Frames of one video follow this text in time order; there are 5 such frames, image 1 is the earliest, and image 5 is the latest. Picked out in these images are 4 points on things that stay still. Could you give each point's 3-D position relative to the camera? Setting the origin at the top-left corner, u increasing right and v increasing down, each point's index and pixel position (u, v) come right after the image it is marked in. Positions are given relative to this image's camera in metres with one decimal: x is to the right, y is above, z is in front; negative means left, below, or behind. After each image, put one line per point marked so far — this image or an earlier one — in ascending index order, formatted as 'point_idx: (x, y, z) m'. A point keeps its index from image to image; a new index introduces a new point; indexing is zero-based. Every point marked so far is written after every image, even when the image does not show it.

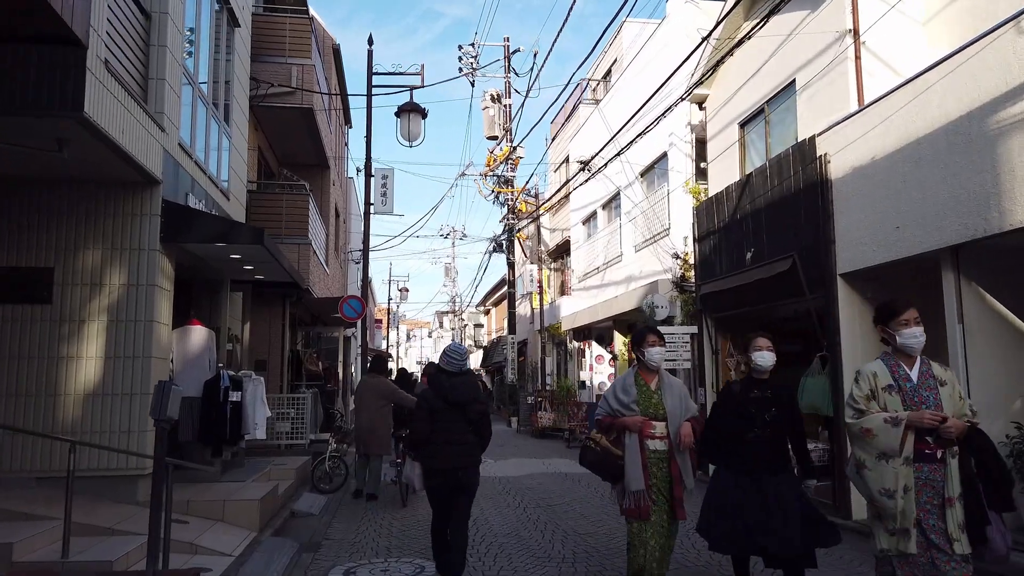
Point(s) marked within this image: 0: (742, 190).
0: (+3.4, +1.5, +11.0) m
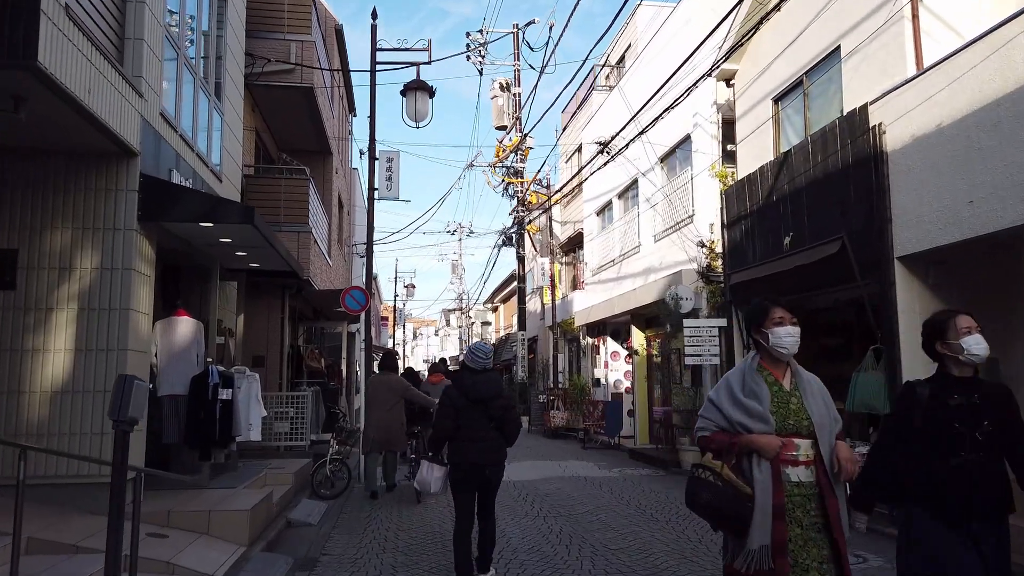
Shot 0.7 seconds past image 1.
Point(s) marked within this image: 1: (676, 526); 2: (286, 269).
0: (+3.6, +1.6, +10.1) m
1: (+1.8, -2.6, +8.0) m
2: (-3.3, +0.3, +11.0) m
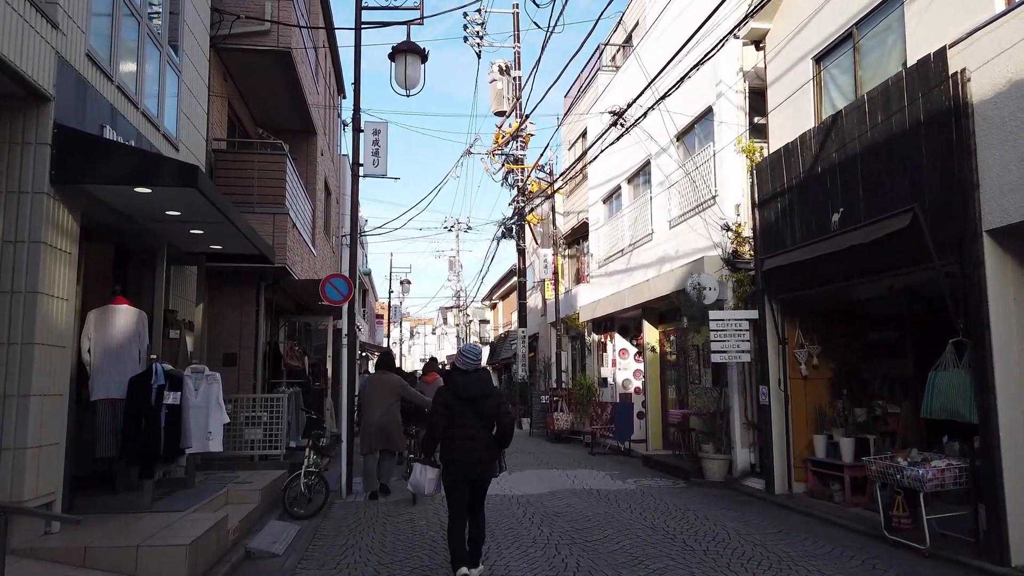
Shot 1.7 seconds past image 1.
0: (+3.7, +1.8, +8.7) m
1: (+1.8, -2.4, +6.6) m
2: (-3.3, +0.5, +9.6) m
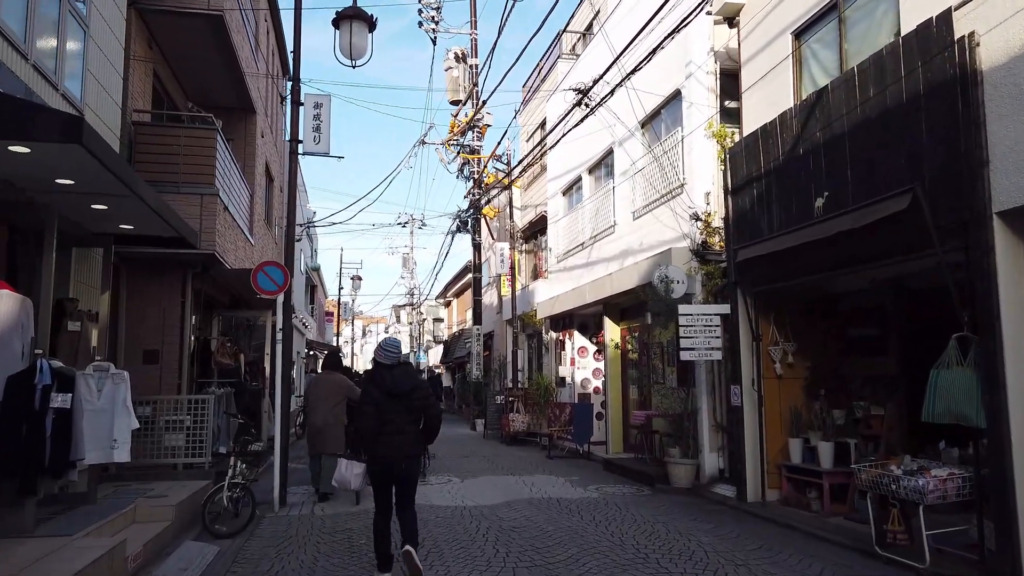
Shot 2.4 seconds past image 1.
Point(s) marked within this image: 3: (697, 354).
0: (+3.2, +1.9, +8.0) m
1: (+1.4, -2.3, +5.8) m
2: (-3.8, +0.6, +8.5) m
3: (+2.4, -0.9, +9.7) m
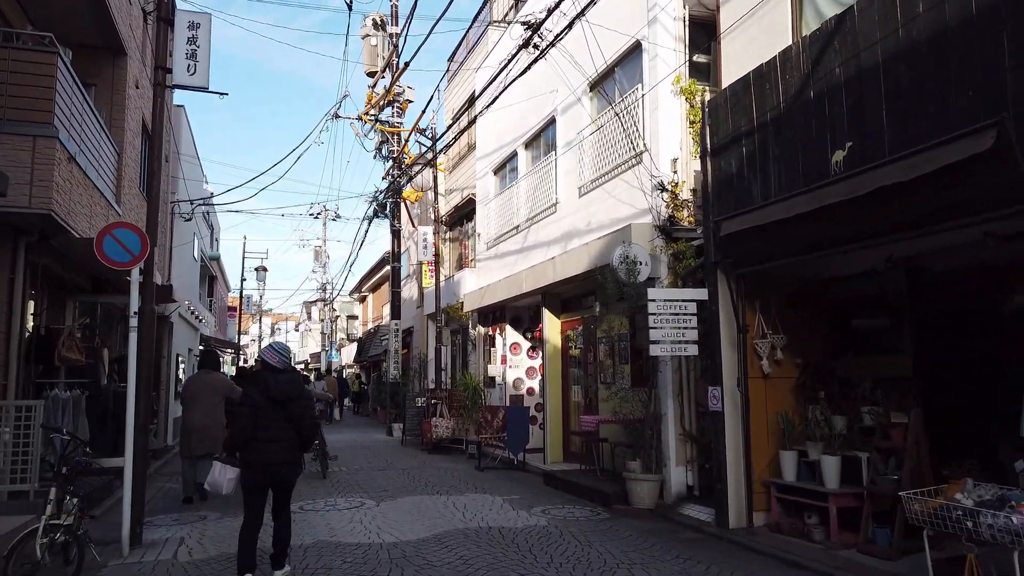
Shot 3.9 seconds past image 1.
0: (+2.7, +2.1, +6.4) m
1: (+1.1, -2.1, +4.0) m
2: (-4.3, +0.9, +6.1) m
3: (+1.7, -0.6, +8.0) m
